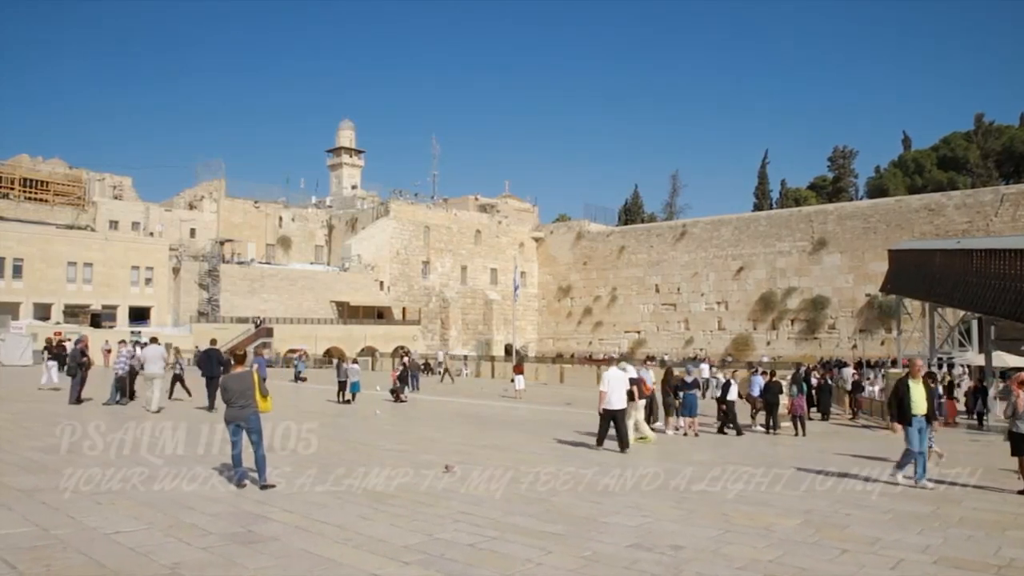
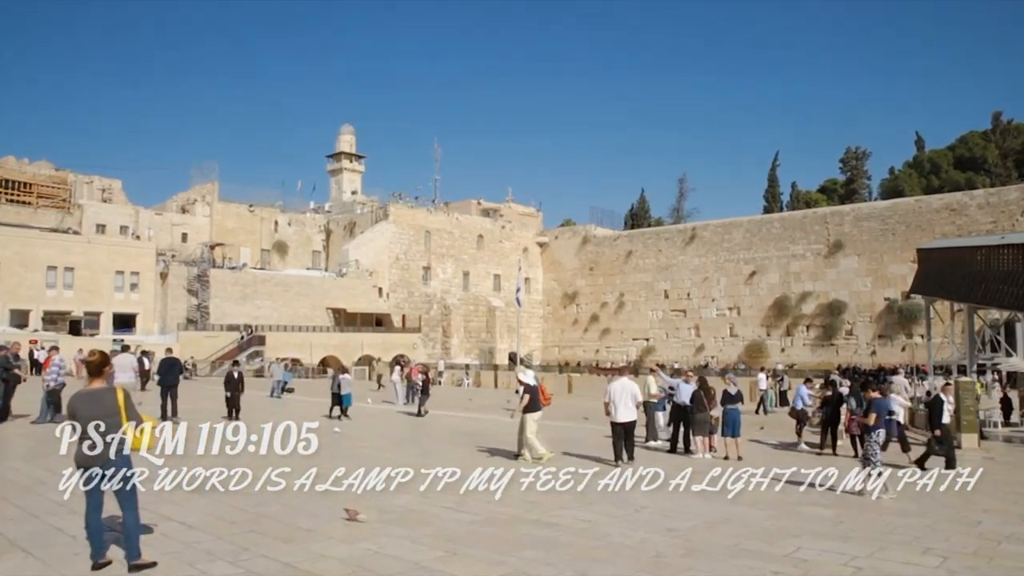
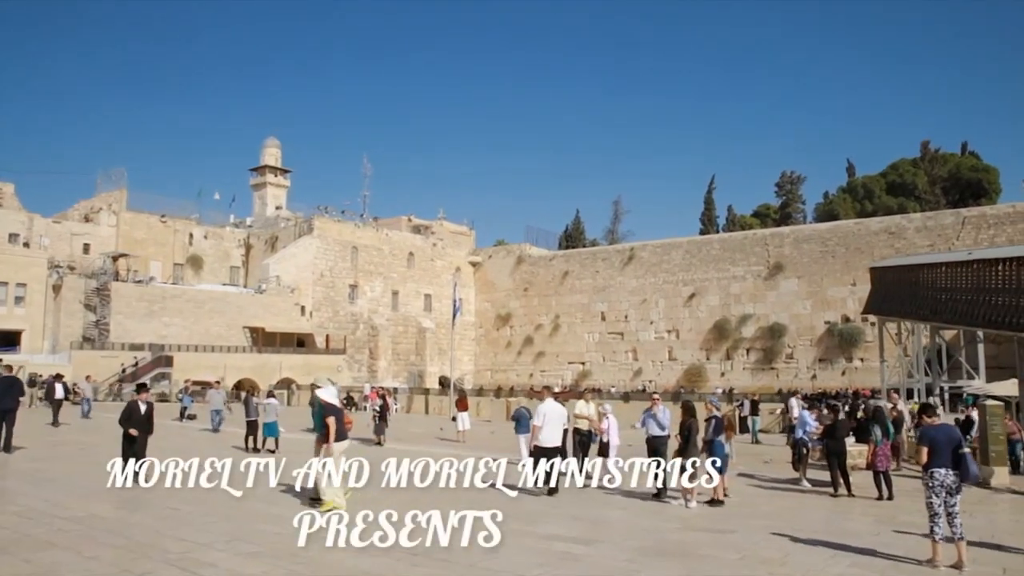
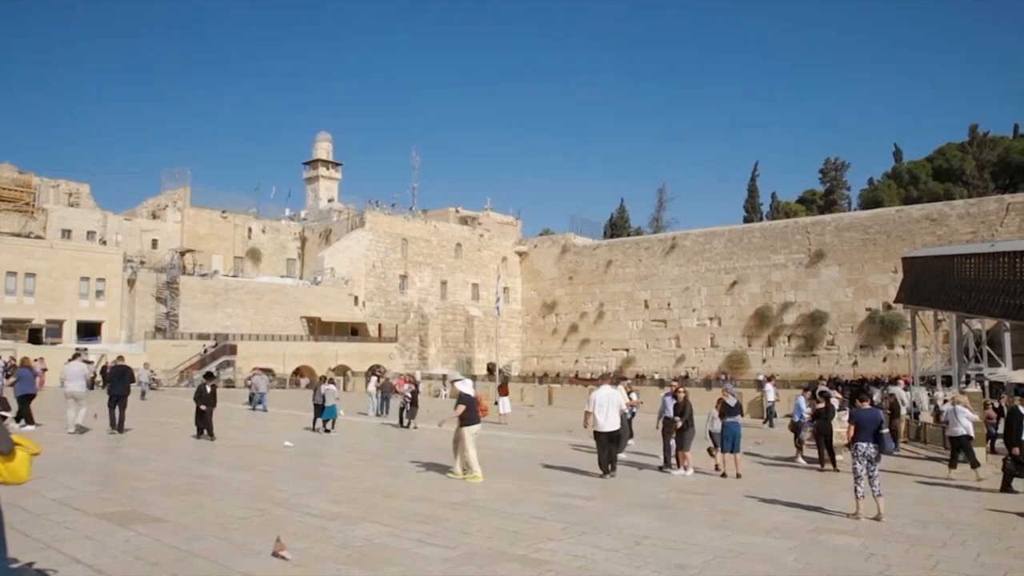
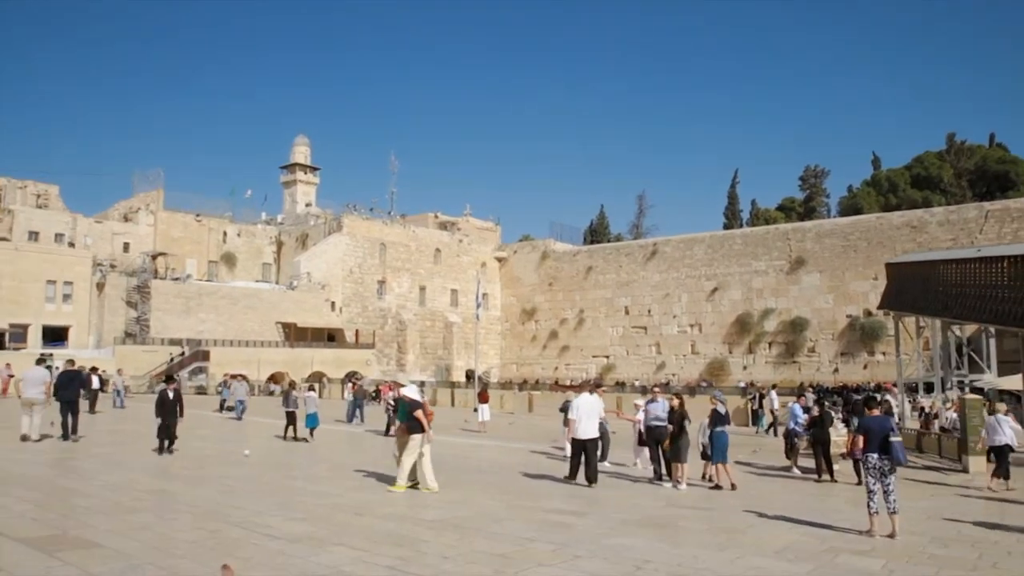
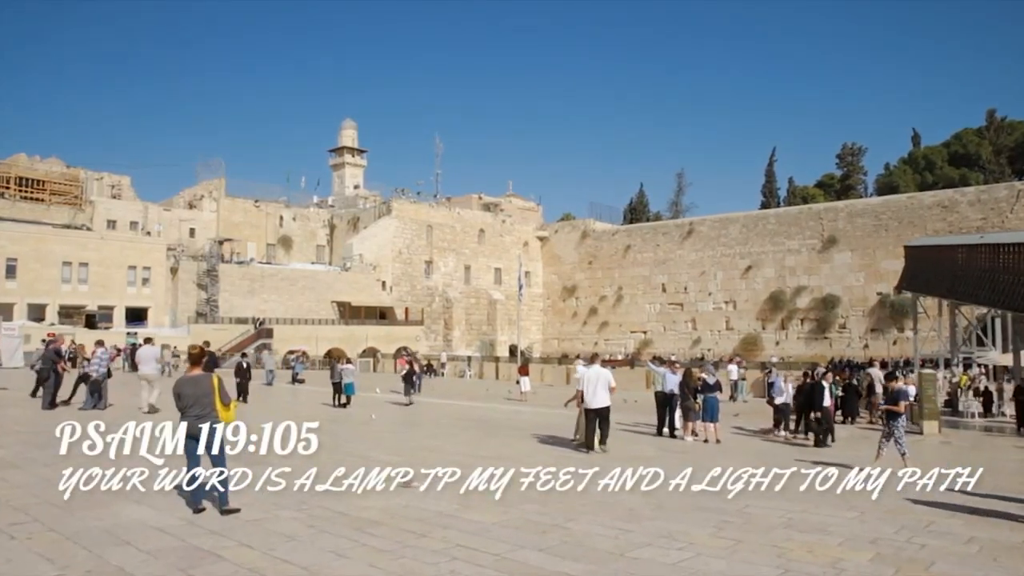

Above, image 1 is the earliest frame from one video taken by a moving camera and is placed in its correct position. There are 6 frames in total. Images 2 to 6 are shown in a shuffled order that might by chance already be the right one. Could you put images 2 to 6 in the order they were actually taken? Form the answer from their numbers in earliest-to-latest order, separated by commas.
6, 2, 4, 5, 3
